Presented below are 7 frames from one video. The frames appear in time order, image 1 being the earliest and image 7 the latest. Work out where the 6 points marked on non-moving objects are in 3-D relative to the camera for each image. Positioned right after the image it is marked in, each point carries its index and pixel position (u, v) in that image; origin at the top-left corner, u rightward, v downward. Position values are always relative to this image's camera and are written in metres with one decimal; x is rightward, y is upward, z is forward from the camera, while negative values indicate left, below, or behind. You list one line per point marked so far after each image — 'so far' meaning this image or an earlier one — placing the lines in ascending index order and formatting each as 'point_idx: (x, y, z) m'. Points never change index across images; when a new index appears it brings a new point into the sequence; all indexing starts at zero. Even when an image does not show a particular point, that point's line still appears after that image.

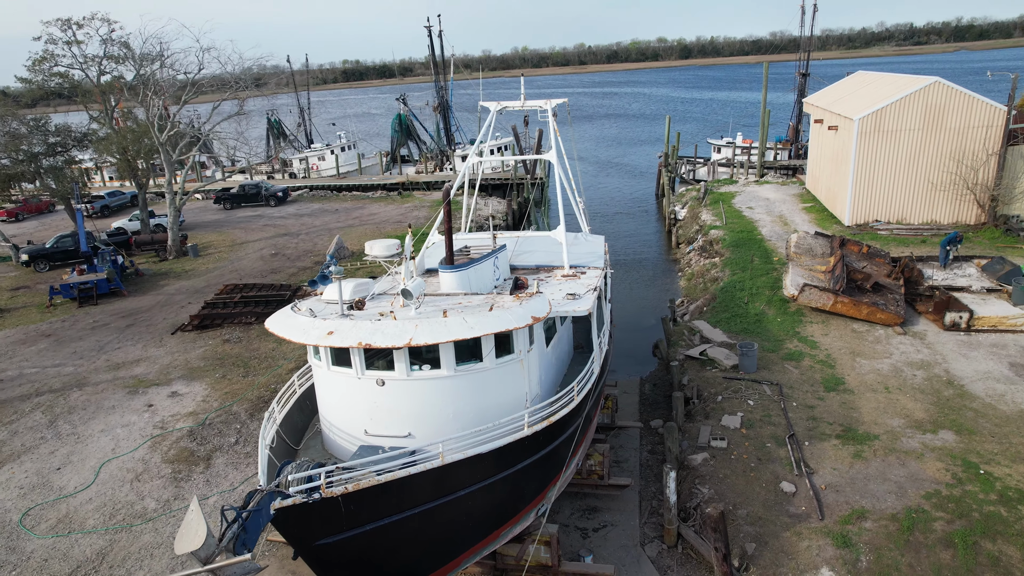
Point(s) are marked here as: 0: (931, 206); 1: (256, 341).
0: (+11.8, +2.3, +18.2) m
1: (-5.8, -1.2, +14.7) m
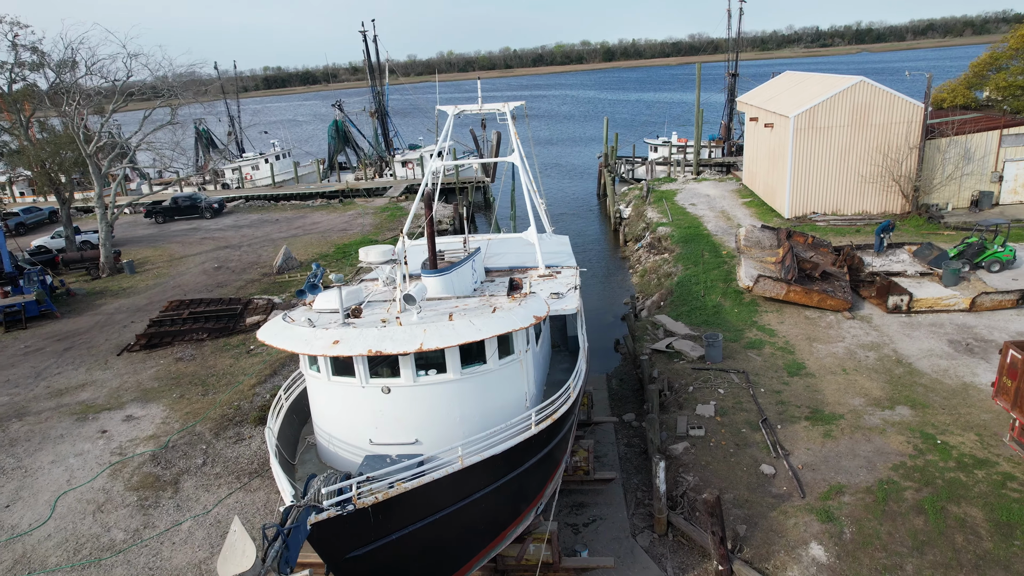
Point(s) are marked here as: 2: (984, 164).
0: (+10.4, +2.7, +19.4) m
1: (-6.5, -1.5, +14.2) m
2: (+13.7, +3.6, +19.0) m
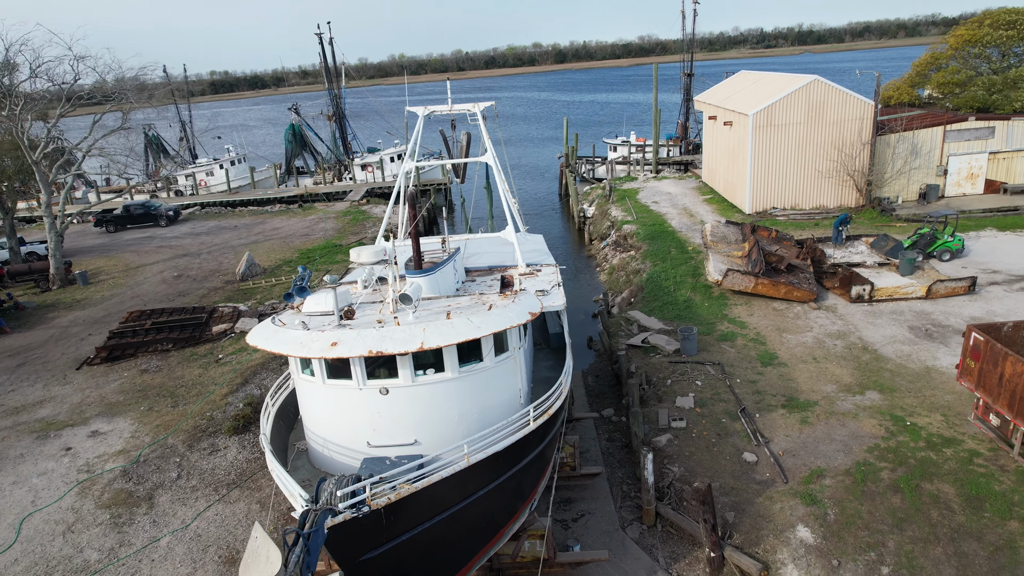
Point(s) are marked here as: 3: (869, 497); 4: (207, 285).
0: (+9.4, +3.0, +20.1) m
1: (-7.0, -1.7, +13.7) m
2: (+12.7, +3.9, +19.9) m
3: (+4.4, -2.6, +8.1) m
4: (-8.8, +0.1, +18.8) m
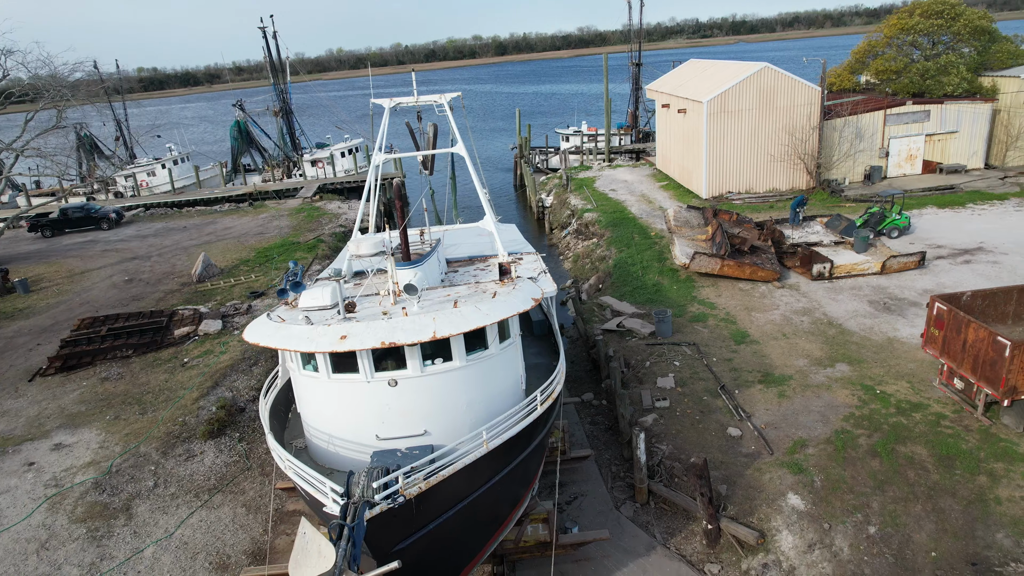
0: (+8.2, +3.6, +20.7) m
1: (-7.5, -1.8, +13.2) m
2: (+11.5, +4.7, +20.8) m
3: (+4.4, -2.3, +8.4) m
4: (-9.7, 0.0, +18.1) m
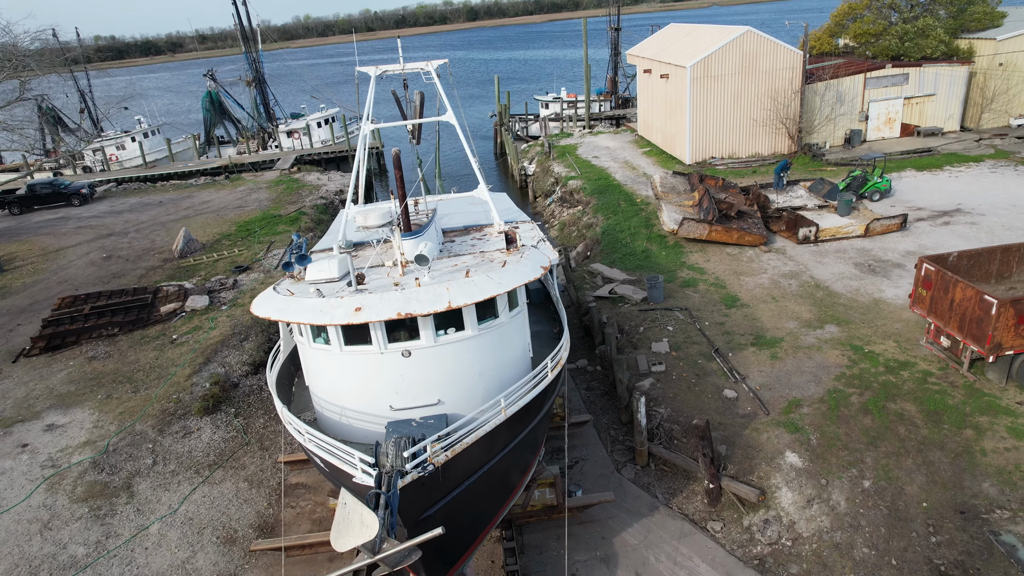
0: (+7.7, +4.7, +20.8) m
1: (-7.6, -1.3, +13.0) m
2: (+11.0, +5.9, +21.0) m
3: (+4.4, -1.8, +8.7) m
4: (-10.0, +0.6, +17.7) m
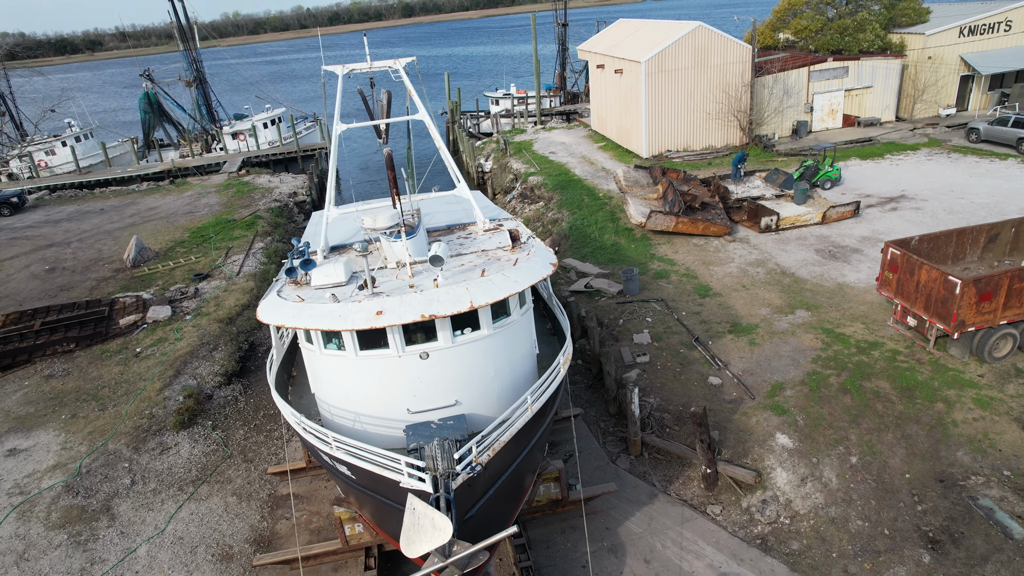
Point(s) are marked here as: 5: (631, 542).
0: (+6.4, +5.1, +21.4) m
1: (-8.0, -1.5, +12.4) m
2: (+9.6, +6.3, +21.8) m
3: (+4.4, -1.6, +9.1) m
4: (-10.9, +0.3, +16.9) m
5: (+1.4, -3.0, +7.8) m
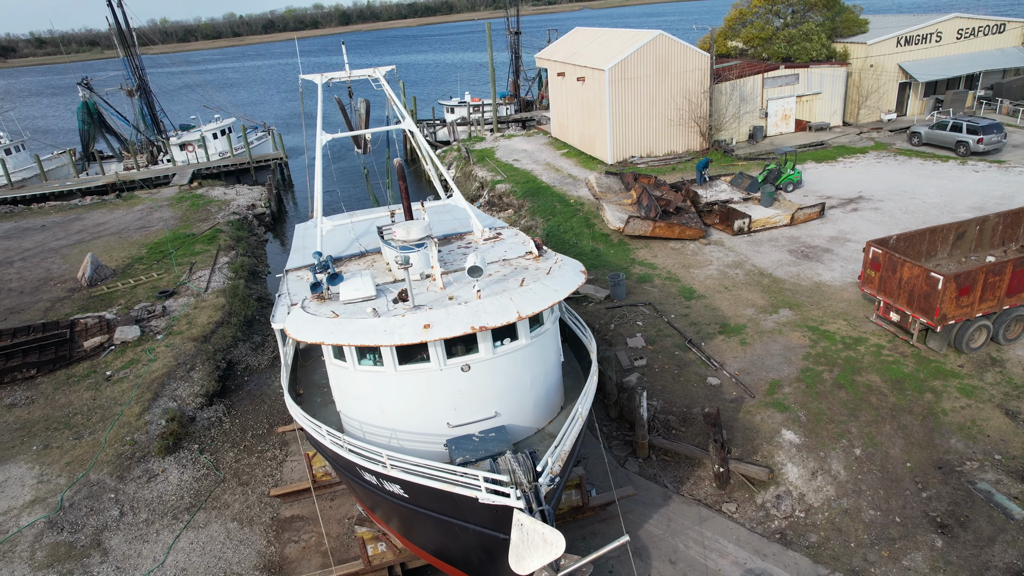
0: (+5.3, +5.0, +21.9) m
1: (-8.1, -1.9, +11.7) m
2: (+8.4, +6.4, +22.6) m
3: (+4.5, -1.6, +9.4) m
4: (-11.4, -0.2, +15.9) m
5: (+1.7, -3.1, +7.8) m
